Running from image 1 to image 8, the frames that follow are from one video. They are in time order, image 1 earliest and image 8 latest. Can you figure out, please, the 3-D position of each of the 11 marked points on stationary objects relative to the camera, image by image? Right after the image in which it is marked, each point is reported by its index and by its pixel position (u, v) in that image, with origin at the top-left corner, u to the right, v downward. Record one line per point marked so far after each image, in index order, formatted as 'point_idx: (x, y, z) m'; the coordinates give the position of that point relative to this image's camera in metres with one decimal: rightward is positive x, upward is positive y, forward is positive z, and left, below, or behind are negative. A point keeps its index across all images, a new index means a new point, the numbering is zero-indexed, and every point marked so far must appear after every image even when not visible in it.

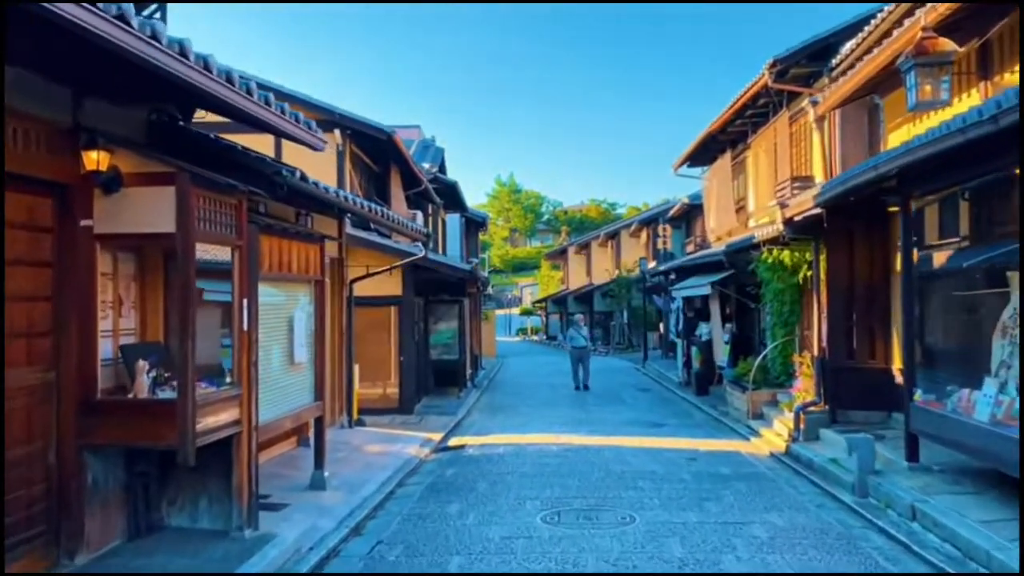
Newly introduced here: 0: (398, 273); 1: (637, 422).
0: (-2.3, +0.3, +15.2) m
1: (+2.3, -2.5, +14.0) m
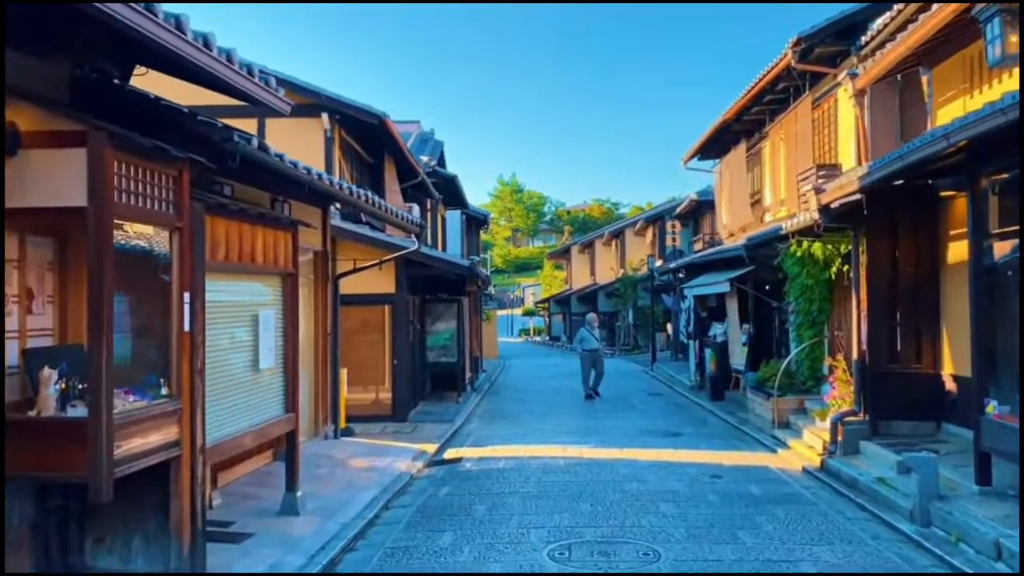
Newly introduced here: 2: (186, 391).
0: (-2.3, +0.3, +14.1) m
1: (+2.4, -2.5, +12.8) m
2: (-2.3, -0.7, +5.1) m
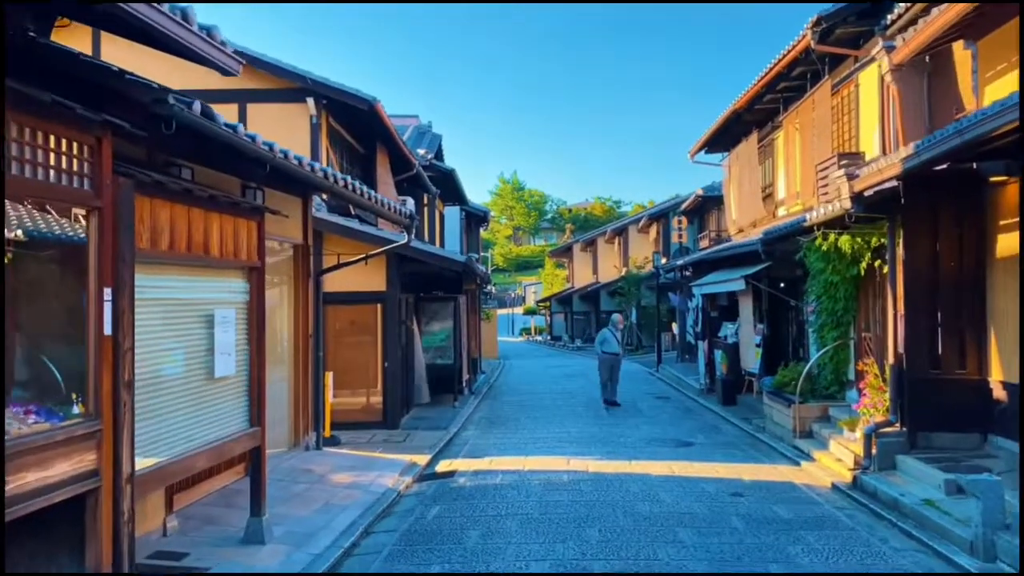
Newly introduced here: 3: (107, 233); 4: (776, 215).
0: (-2.3, +0.4, +13.2) m
1: (+2.4, -2.4, +11.9) m
2: (-2.3, -0.7, +4.2) m
3: (-2.3, +0.3, +4.3) m
4: (+6.5, +1.8, +18.4) m
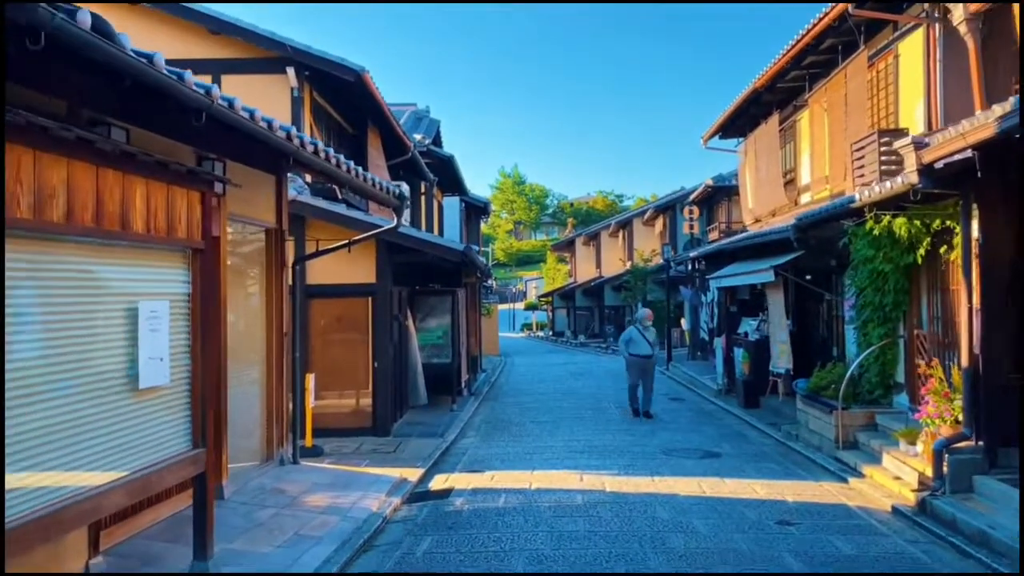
0: (-2.2, +0.5, +11.9) m
1: (+2.4, -2.3, +10.6) m
2: (-2.2, -0.6, +2.9) m
3: (-2.3, +0.4, +3.0) m
4: (+6.6, +2.0, +17.1) m
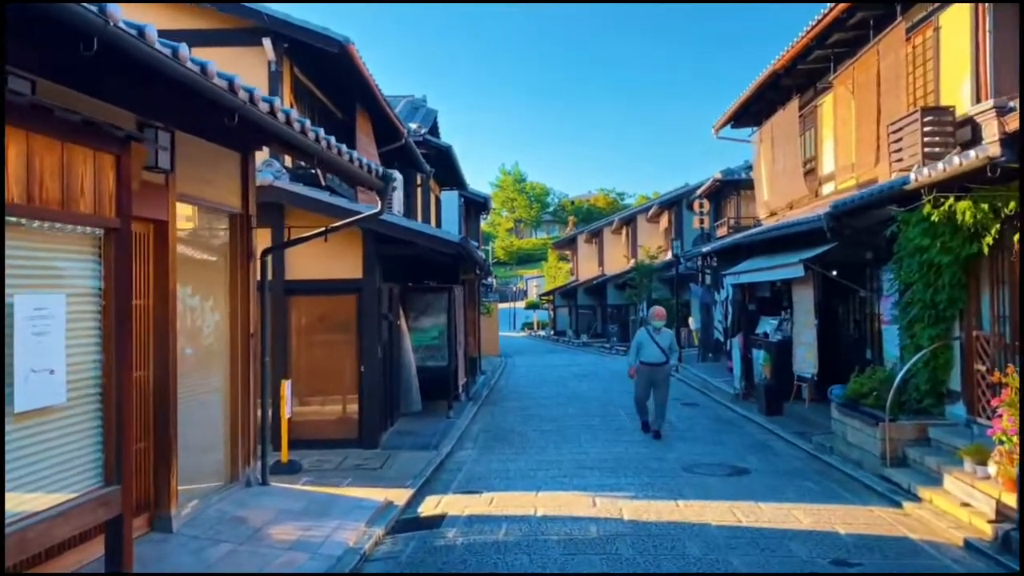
0: (-2.2, +0.6, +10.7) m
1: (+2.4, -2.2, +9.5) m
2: (-2.2, -0.6, +1.8) m
3: (-2.2, +0.4, +1.8) m
4: (+6.6, +2.0, +15.9) m
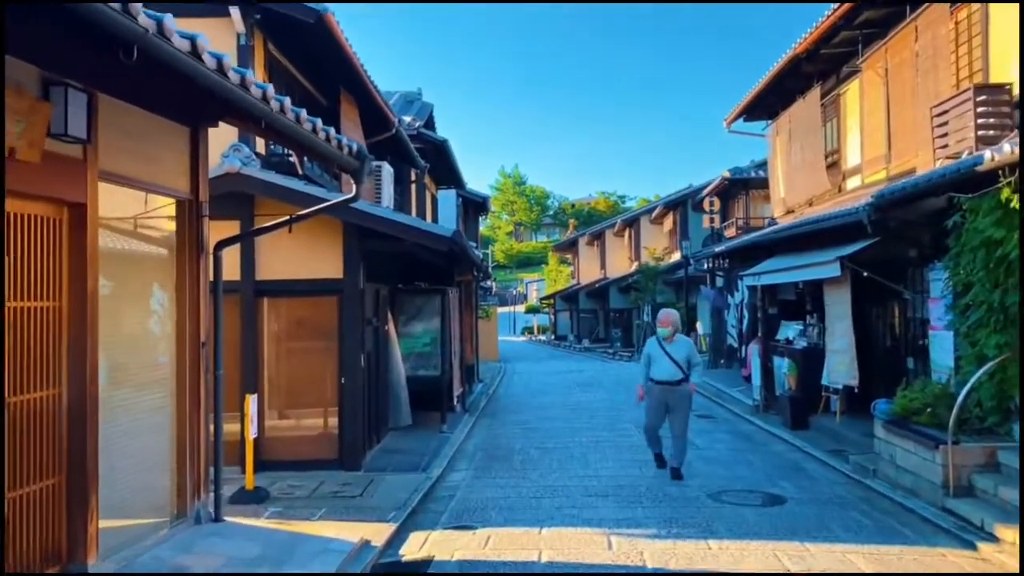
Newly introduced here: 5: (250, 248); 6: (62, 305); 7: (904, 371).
0: (-2.2, +0.6, +9.5) m
1: (+2.4, -2.2, +8.2) m
2: (-2.2, -0.5, +0.6) m
3: (-2.2, +0.5, +0.6) m
4: (+6.6, +2.0, +14.7) m
5: (-3.4, +0.5, +9.5) m
6: (-3.0, -0.1, +5.0) m
7: (+5.5, -1.1, +10.4) m
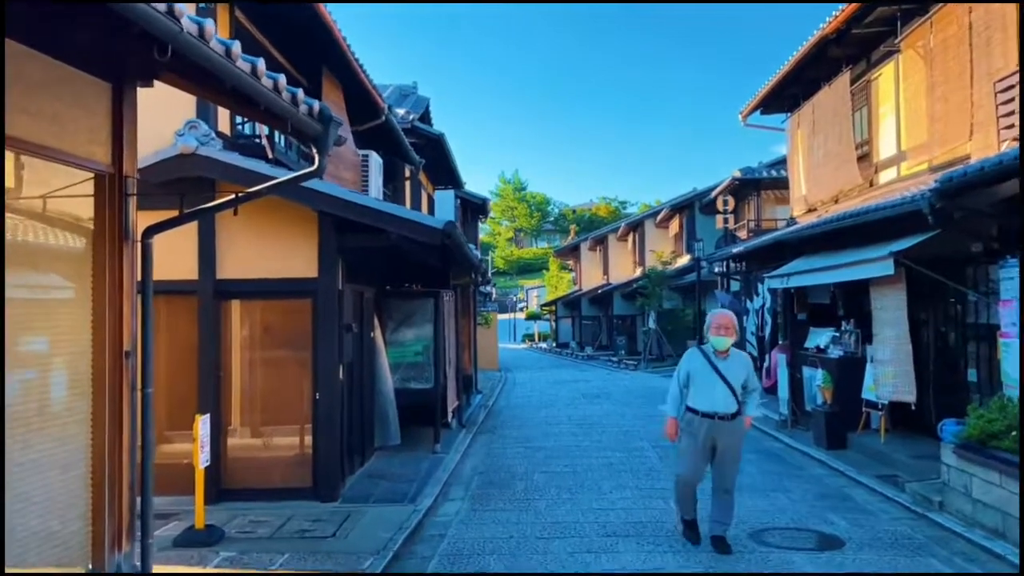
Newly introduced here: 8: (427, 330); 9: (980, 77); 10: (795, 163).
0: (-2.2, +0.6, +8.2) m
1: (+2.5, -2.2, +6.9) m
2: (-2.2, -0.4, -0.7) m
3: (-2.2, +0.5, -0.7) m
4: (+6.6, +1.9, +13.4) m
5: (-3.3, +0.5, +8.2) m
6: (-3.0, -0.1, +3.7) m
7: (+5.5, -1.2, +9.1) m
8: (-1.3, -0.6, +11.3) m
9: (+6.3, +2.8, +10.1) m
10: (+6.6, +2.9, +17.3) m
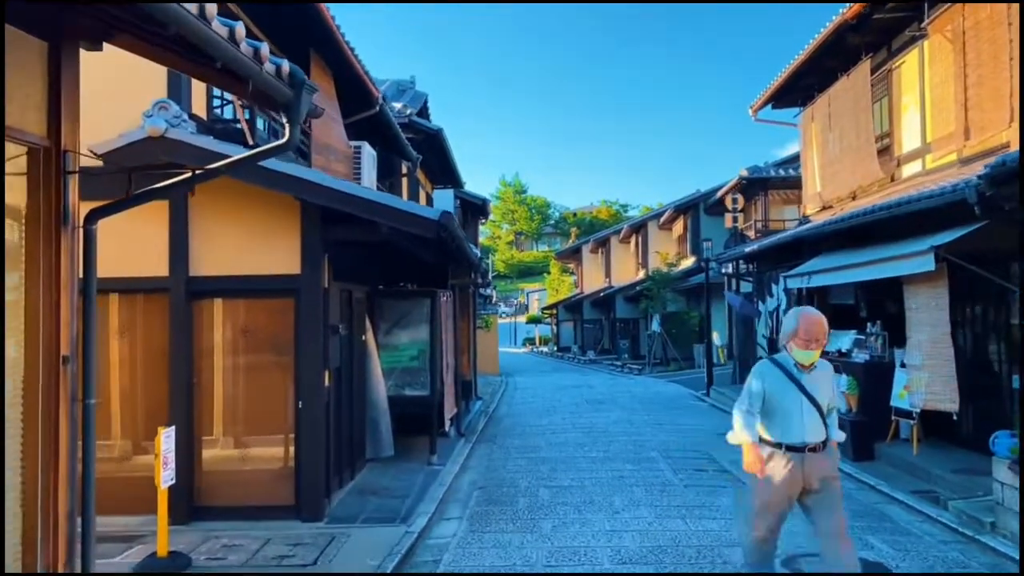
0: (-2.1, +0.6, +7.5) m
1: (+2.5, -2.2, +6.2) m
2: (-2.2, -0.4, -1.5) m
3: (-2.2, +0.6, -1.4) m
4: (+6.6, +1.9, +12.7) m
5: (-3.3, +0.5, +7.5) m
6: (-3.0, 0.0, +3.0) m
7: (+5.5, -1.1, +8.3) m
8: (-1.3, -0.6, +10.5) m
9: (+6.3, +2.9, +9.3) m
10: (+6.6, +2.9, +16.6) m
